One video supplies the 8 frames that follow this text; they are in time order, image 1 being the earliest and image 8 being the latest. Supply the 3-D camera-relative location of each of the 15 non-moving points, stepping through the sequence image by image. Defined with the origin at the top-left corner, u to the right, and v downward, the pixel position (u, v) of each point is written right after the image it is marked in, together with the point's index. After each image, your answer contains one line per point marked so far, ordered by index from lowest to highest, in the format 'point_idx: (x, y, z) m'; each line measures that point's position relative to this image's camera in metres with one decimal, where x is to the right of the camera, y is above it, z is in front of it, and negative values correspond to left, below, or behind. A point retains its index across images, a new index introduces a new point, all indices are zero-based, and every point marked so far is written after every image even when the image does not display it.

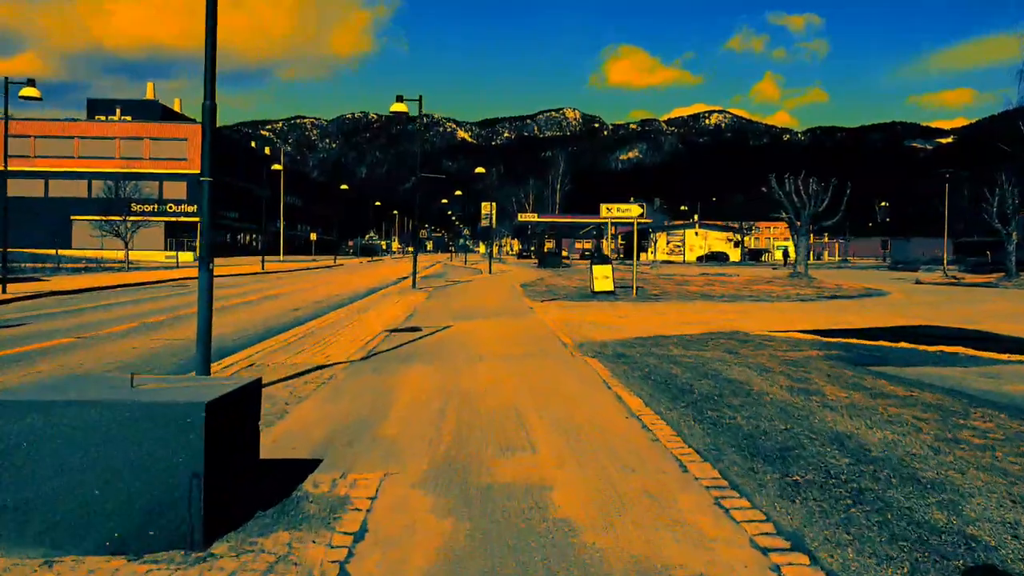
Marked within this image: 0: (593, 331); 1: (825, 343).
0: (+1.5, -0.9, +18.2) m
1: (+4.7, -0.8, +14.3) m
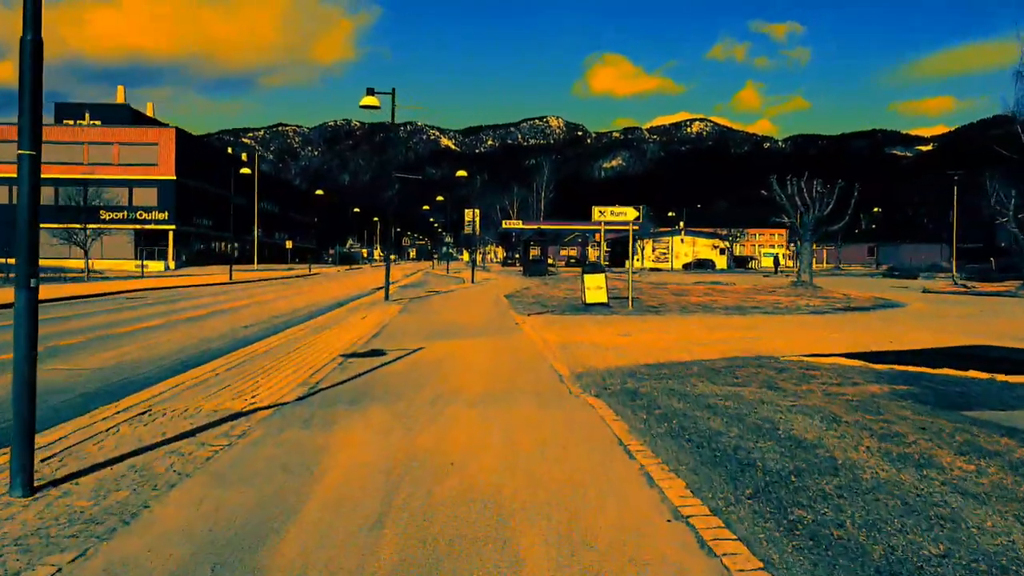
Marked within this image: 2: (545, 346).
0: (+1.2, -1.1, +15.5) m
1: (+4.5, -1.0, +11.6) m
2: (+0.6, -1.1, +17.4) m
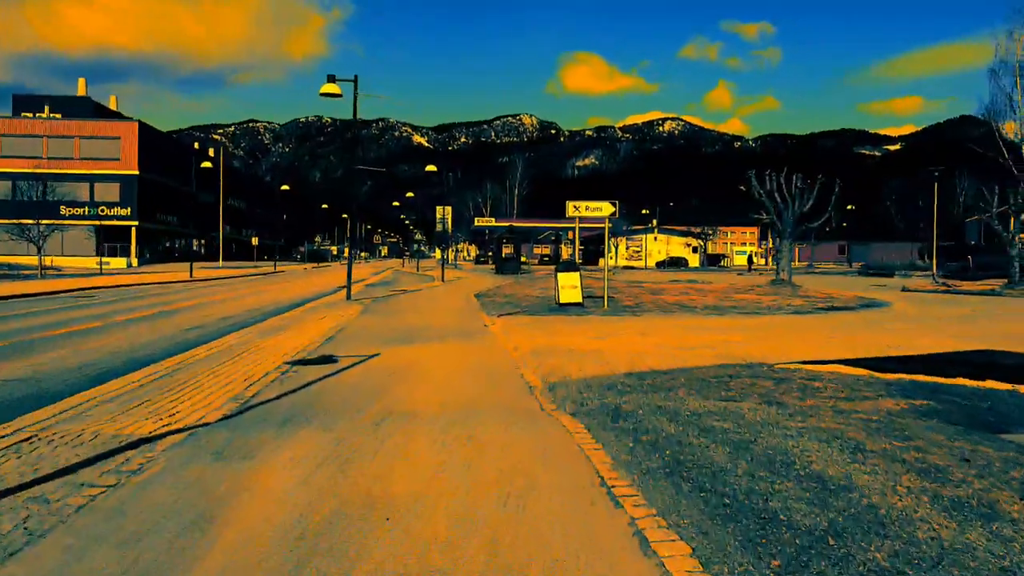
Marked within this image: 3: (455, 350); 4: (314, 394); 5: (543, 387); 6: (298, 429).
0: (+0.7, -1.1, +14.1) m
1: (+4.1, -1.0, +10.4) m
2: (0.0, -1.1, +16.1) m
3: (-1.0, -1.1, +16.4) m
4: (-2.3, -1.2, +10.8) m
5: (+0.3, -1.1, +10.5) m
6: (-1.8, -1.2, +8.0) m
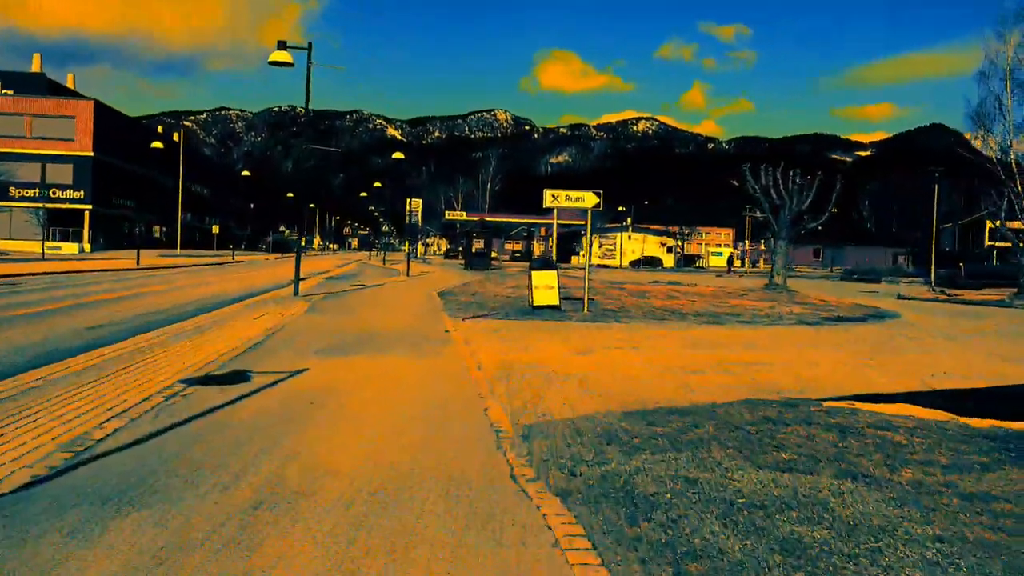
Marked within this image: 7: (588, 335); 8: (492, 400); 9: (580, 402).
0: (+0.3, -1.1, +11.3) m
1: (+3.8, -1.2, +7.6) m
2: (-0.4, -1.1, +13.1) m
3: (-1.5, -1.1, +13.5) m
4: (-2.6, -1.2, +7.8) m
5: (0.0, -1.1, +7.6) m
6: (-2.0, -1.2, +5.0) m
7: (+1.5, -0.9, +18.0) m
8: (-0.2, -1.2, +10.2) m
9: (+0.7, -1.1, +9.8) m
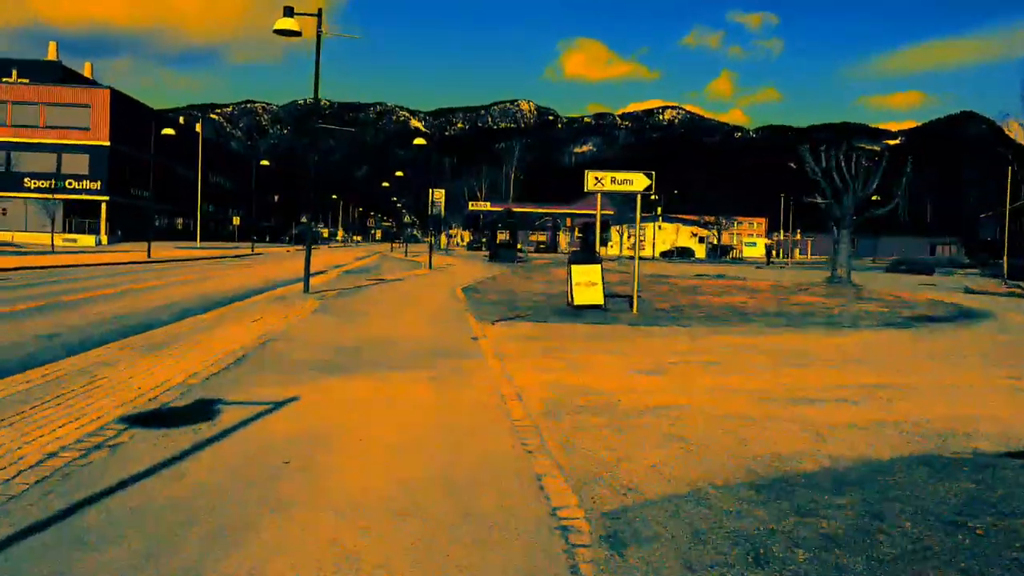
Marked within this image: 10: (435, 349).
0: (+0.8, -1.2, +8.5) m
1: (+4.2, -1.2, +4.8) m
2: (+0.1, -1.1, +10.4) m
3: (-0.9, -1.1, +10.8) m
4: (-2.2, -1.3, +5.2) m
5: (+0.4, -1.2, +4.8) m
6: (-1.7, -1.3, +2.3) m
7: (+2.1, -0.9, +15.2) m
8: (+0.2, -1.2, +7.5) m
9: (+1.2, -1.2, +7.0) m
10: (-1.2, -0.9, +15.2) m
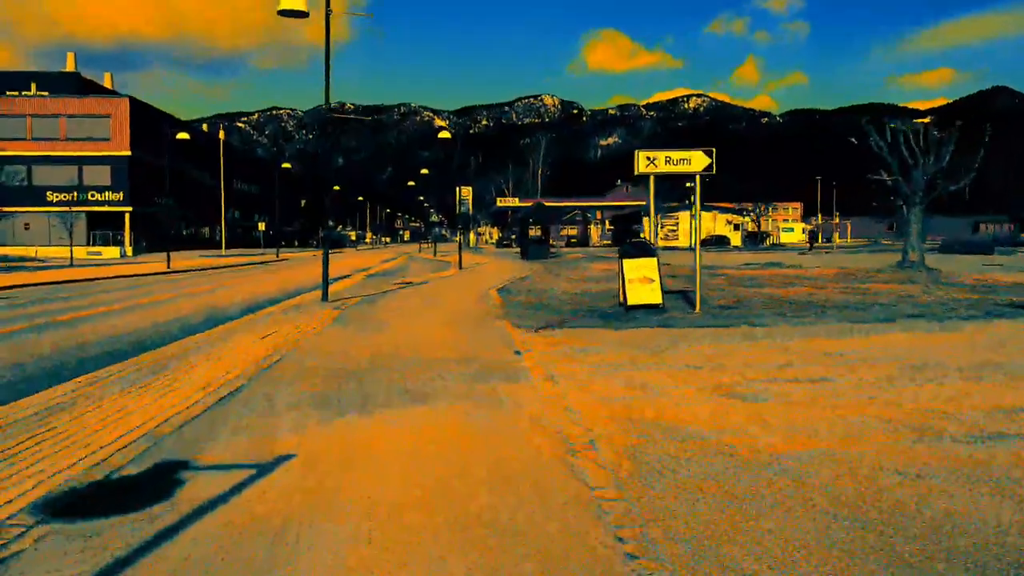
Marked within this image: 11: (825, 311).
0: (+1.2, -1.2, +6.3) m
1: (+4.5, -1.1, +2.4) m
2: (+0.6, -1.2, +8.2) m
3: (-0.4, -1.2, +8.6) m
4: (-1.8, -1.4, +3.0) m
5: (+0.8, -1.3, +2.6) m
6: (-1.4, -1.4, +0.2) m
7: (+2.8, -0.8, +12.9) m
8: (+0.7, -1.2, +5.3) m
9: (+1.6, -1.2, +4.8) m
10: (-0.5, -1.0, +13.0) m
11: (+5.9, -0.3, +17.7) m
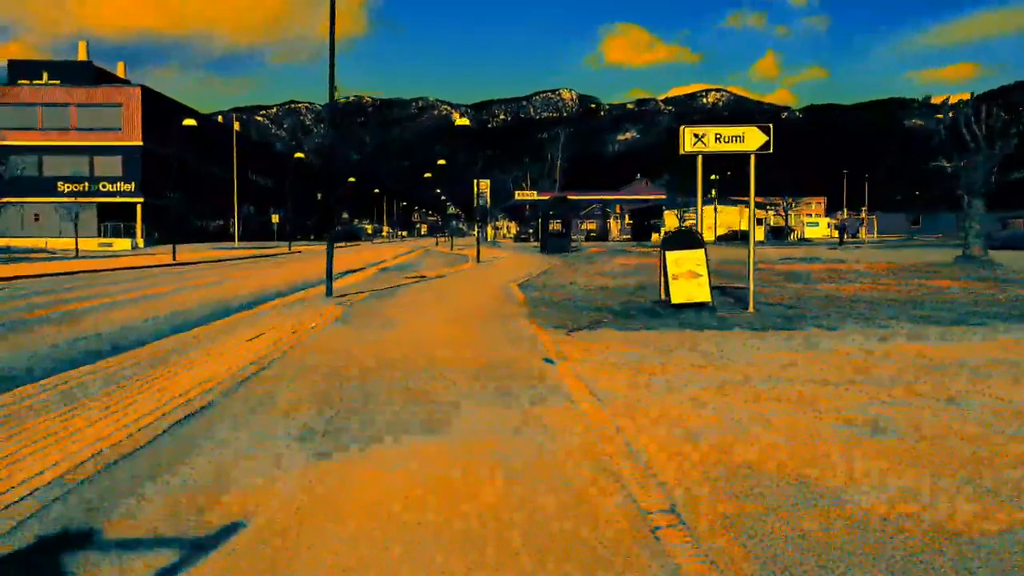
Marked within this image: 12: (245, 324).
0: (+1.4, -1.2, +4.3) m
1: (+4.7, -1.2, +0.4) m
2: (+0.9, -1.1, +6.3) m
3: (-0.2, -1.1, +6.7) m
4: (-1.7, -1.4, +1.2) m
5: (+0.9, -1.3, +0.7) m
6: (-1.3, -1.4, -1.7) m
7: (+3.1, -0.8, +11.0) m
8: (+0.9, -1.2, +3.4) m
9: (+1.8, -1.2, +2.8) m
10: (-0.2, -0.9, +11.1) m
11: (+6.3, -0.3, +15.6) m
12: (-4.9, -0.6, +18.3) m
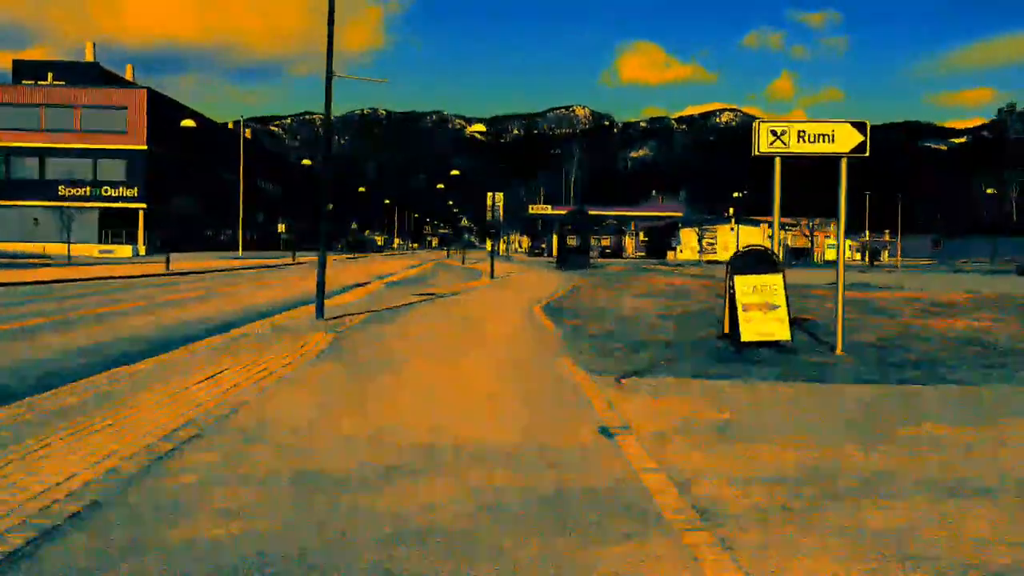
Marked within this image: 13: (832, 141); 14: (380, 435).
0: (+1.7, -1.4, +1.6) m
1: (+4.8, -1.4, -2.3) m
2: (+1.1, -1.4, +3.6) m
3: (+0.1, -1.4, +4.0) m
4: (-1.5, -1.5, -1.5) m
5: (+1.1, -1.4, -2.0) m
6: (-1.2, -1.5, -4.4) m
7: (+3.4, -1.2, +8.3) m
8: (+1.1, -1.4, +0.7) m
9: (+2.0, -1.4, +0.1) m
10: (+0.1, -1.2, +8.4) m
11: (+6.6, -0.8, +12.9) m
12: (-4.6, -0.9, +15.7) m
13: (+3.6, +1.7, +10.9) m
14: (-1.5, -1.3, +8.3) m
